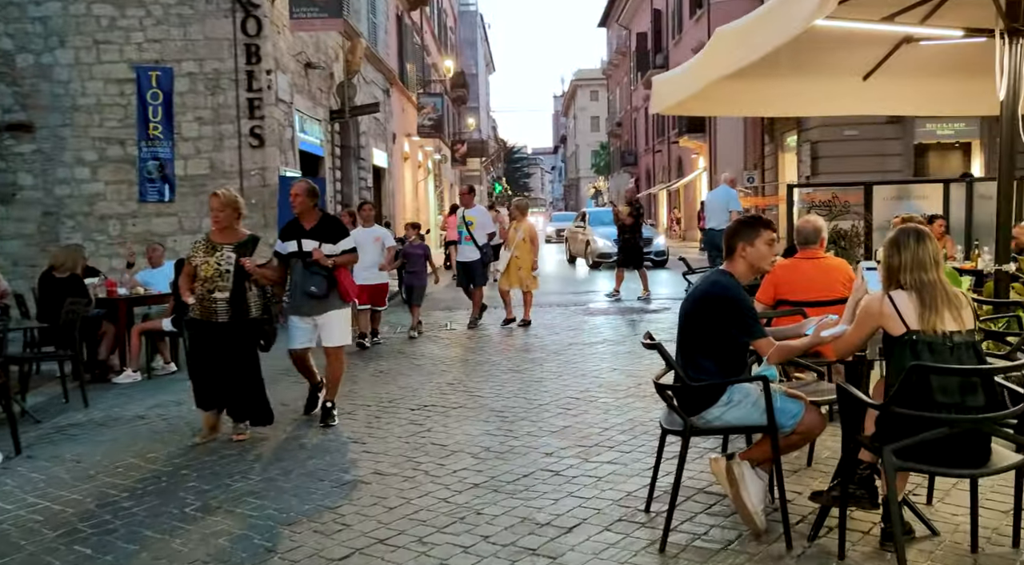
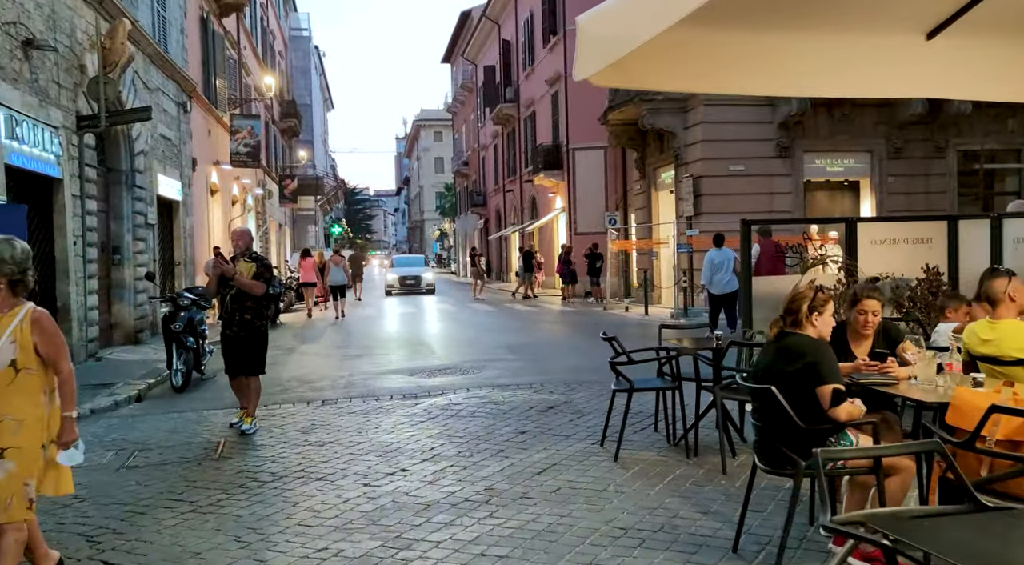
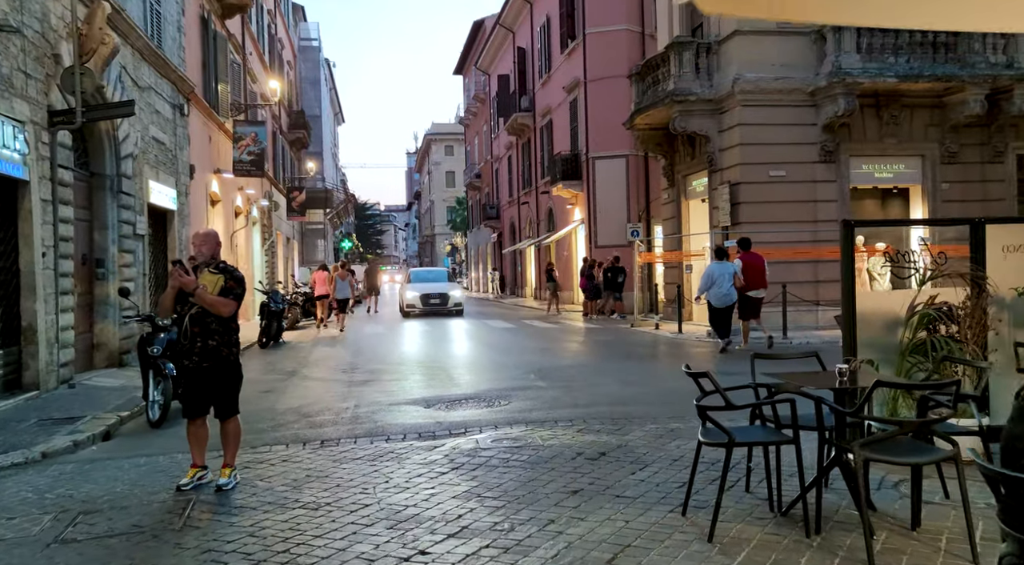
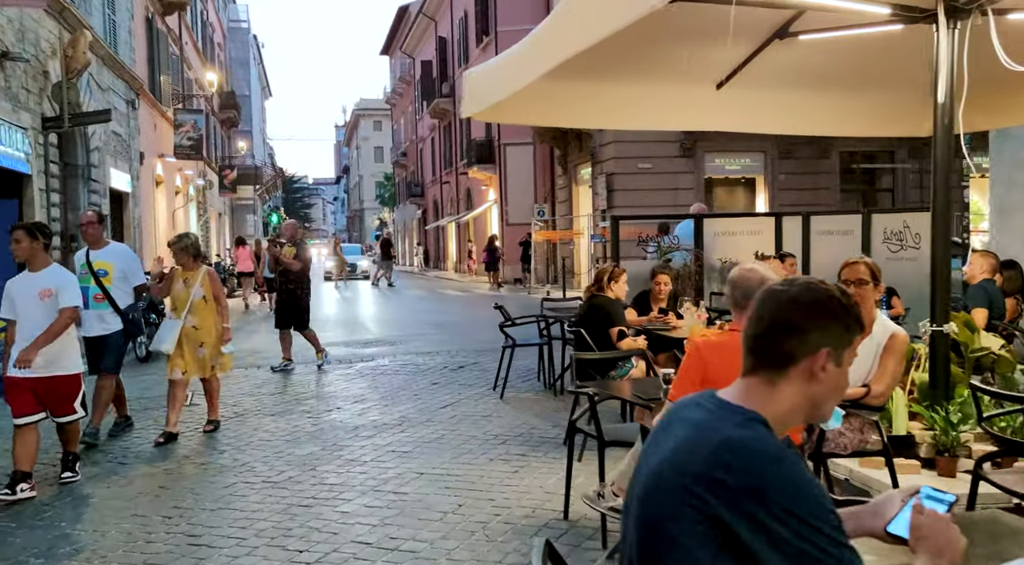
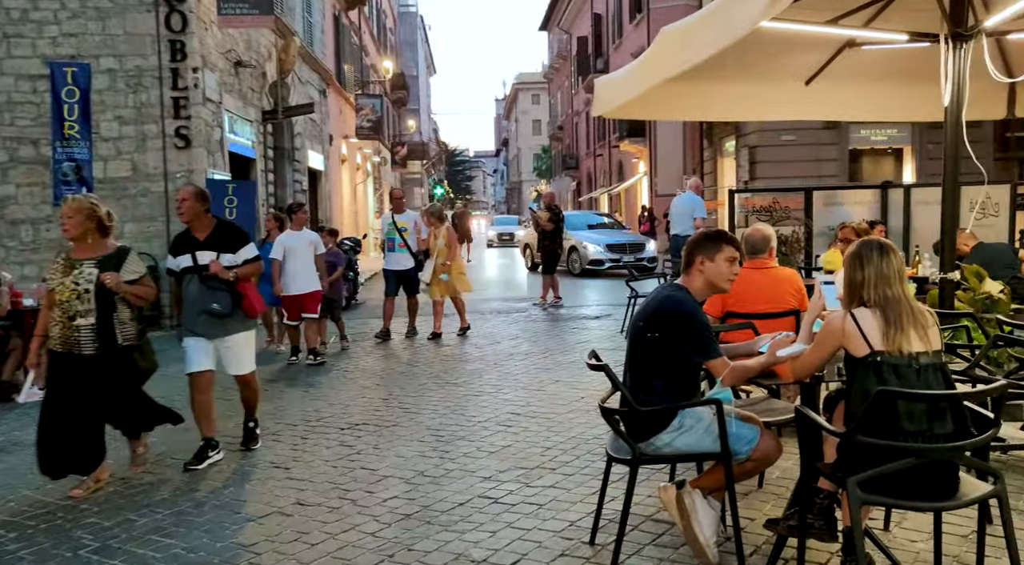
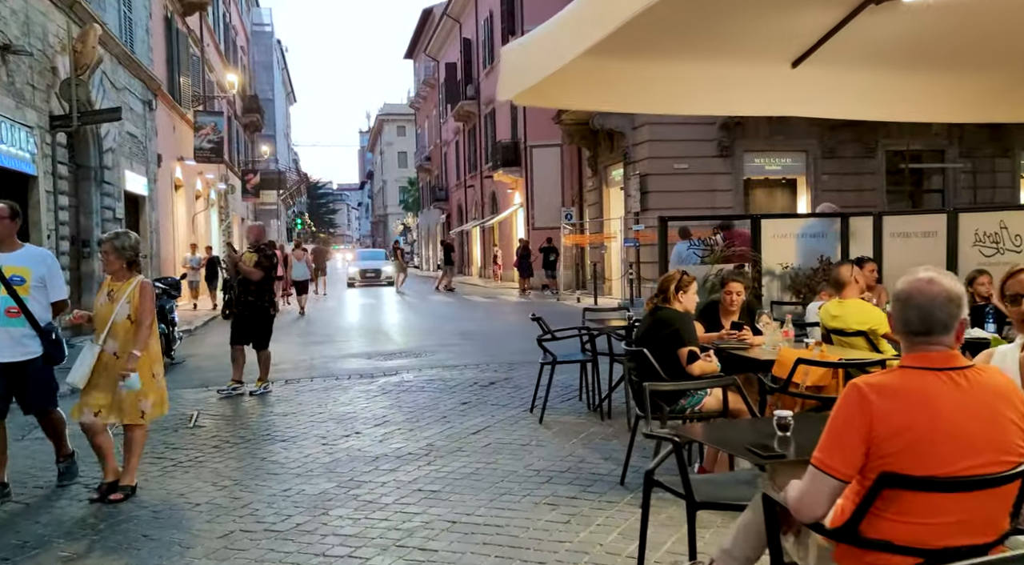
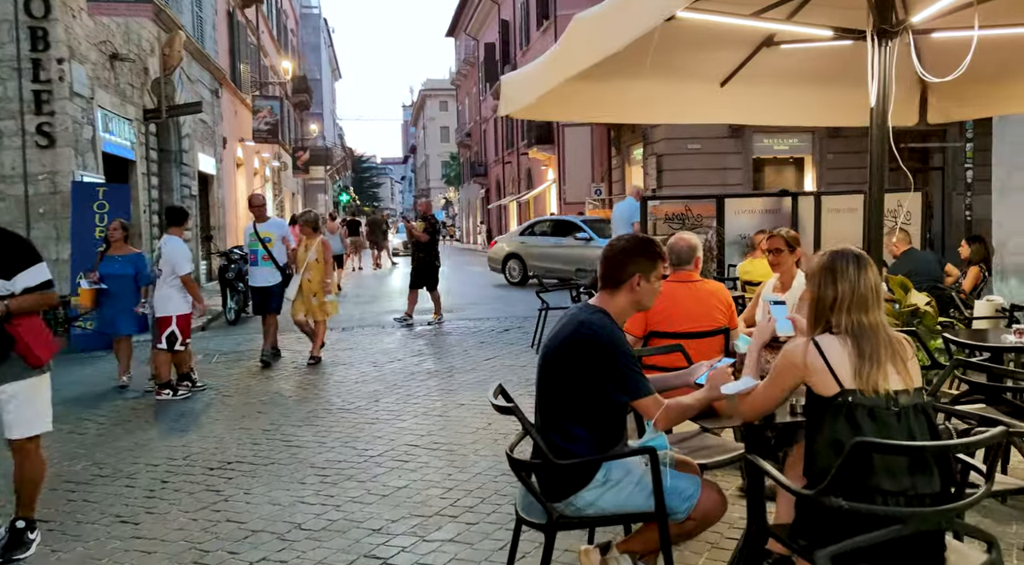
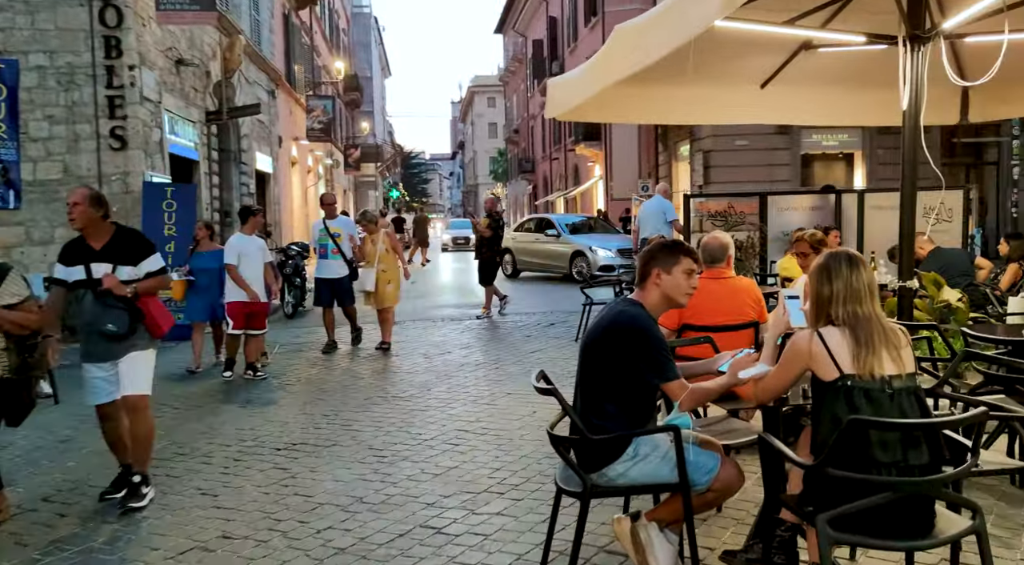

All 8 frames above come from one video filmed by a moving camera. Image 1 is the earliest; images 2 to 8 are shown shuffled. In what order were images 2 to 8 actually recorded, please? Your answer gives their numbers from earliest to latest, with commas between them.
5, 8, 7, 4, 6, 2, 3
